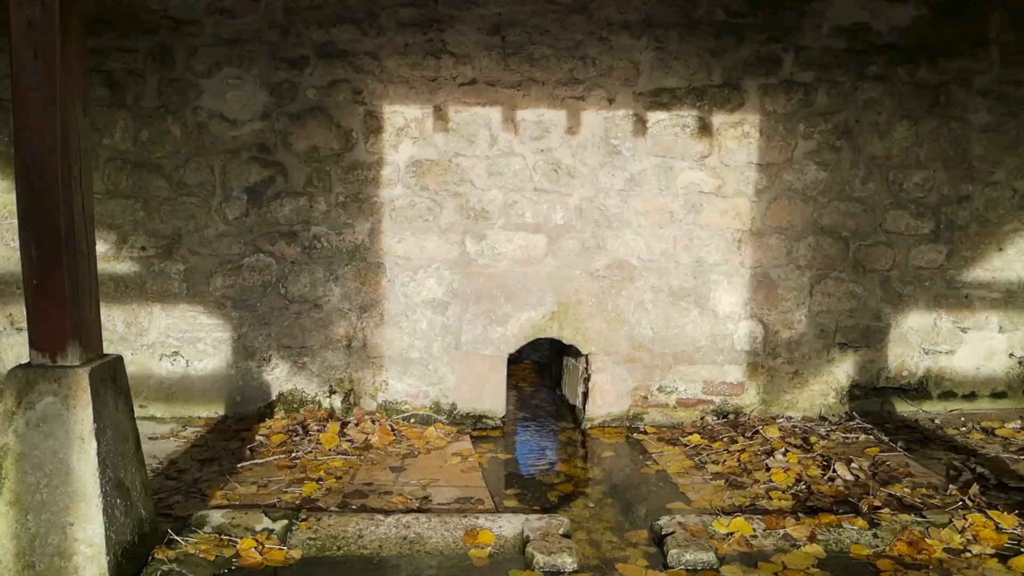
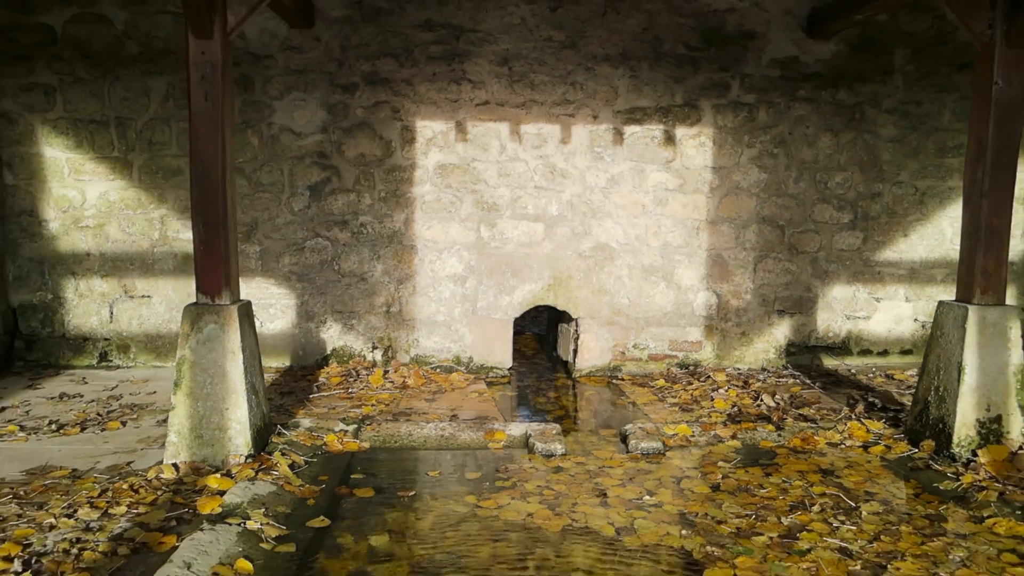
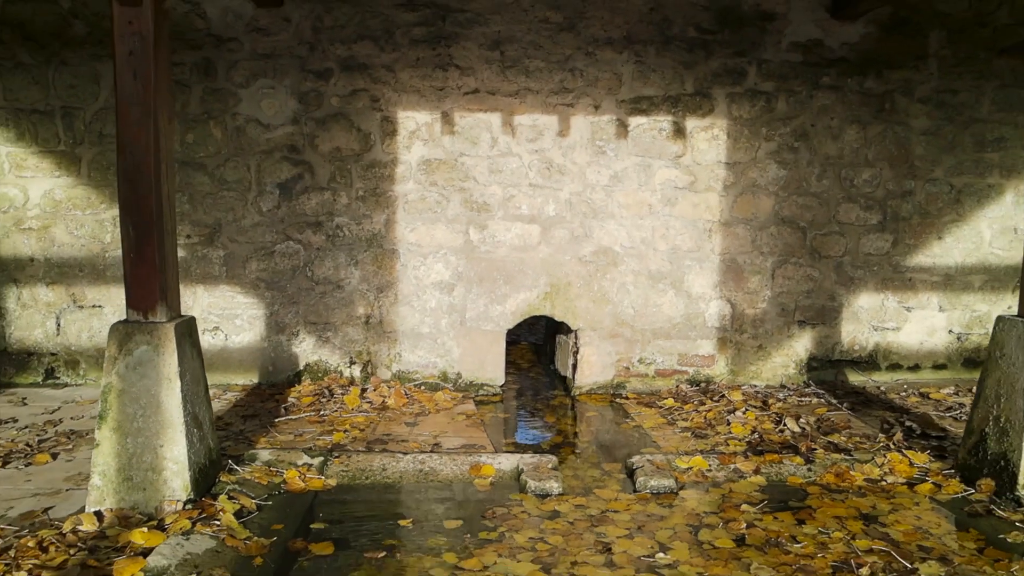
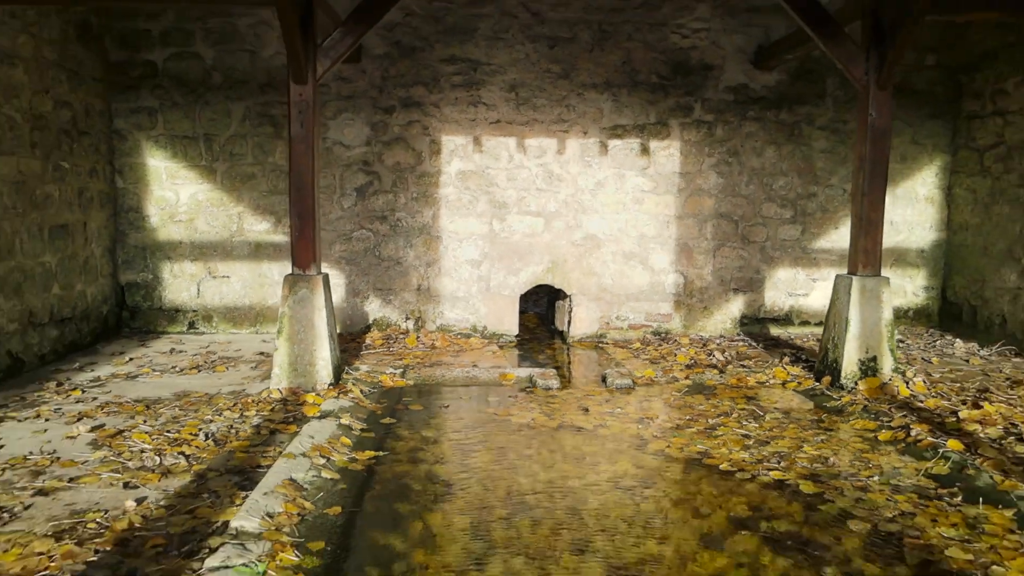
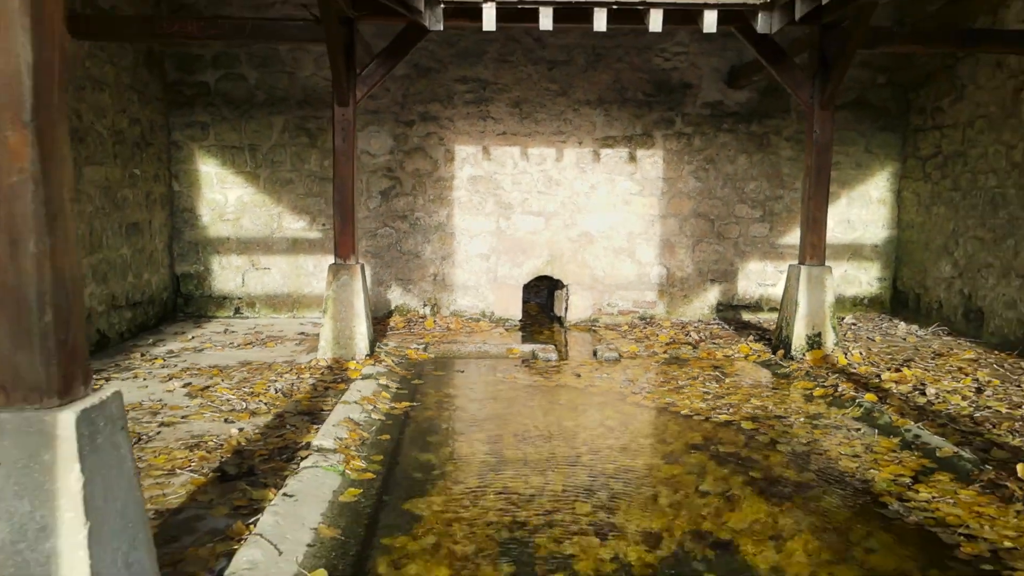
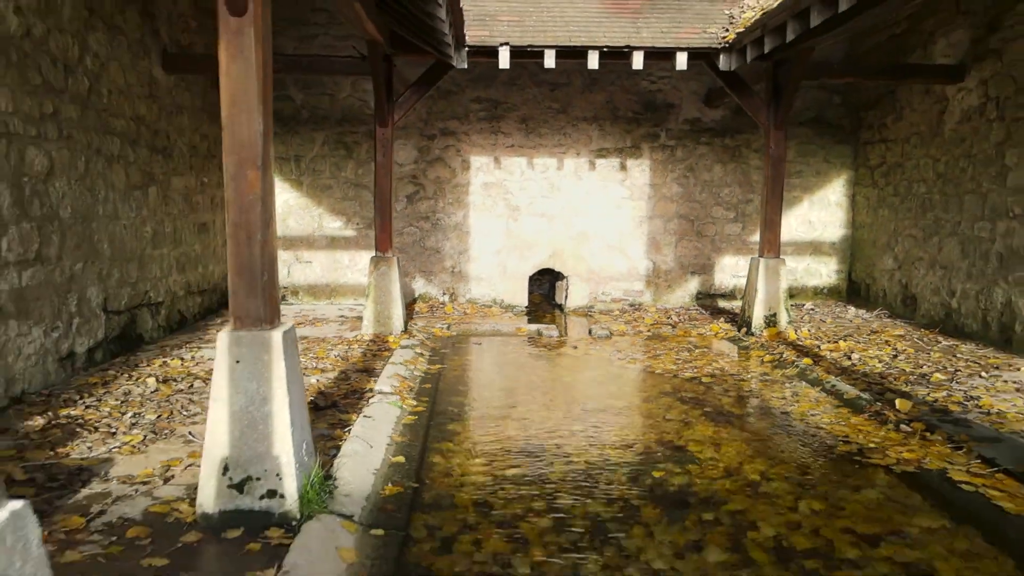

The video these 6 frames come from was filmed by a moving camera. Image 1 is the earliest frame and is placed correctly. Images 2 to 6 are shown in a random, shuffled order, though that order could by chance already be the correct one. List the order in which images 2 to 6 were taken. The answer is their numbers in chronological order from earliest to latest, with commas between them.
3, 2, 4, 5, 6
